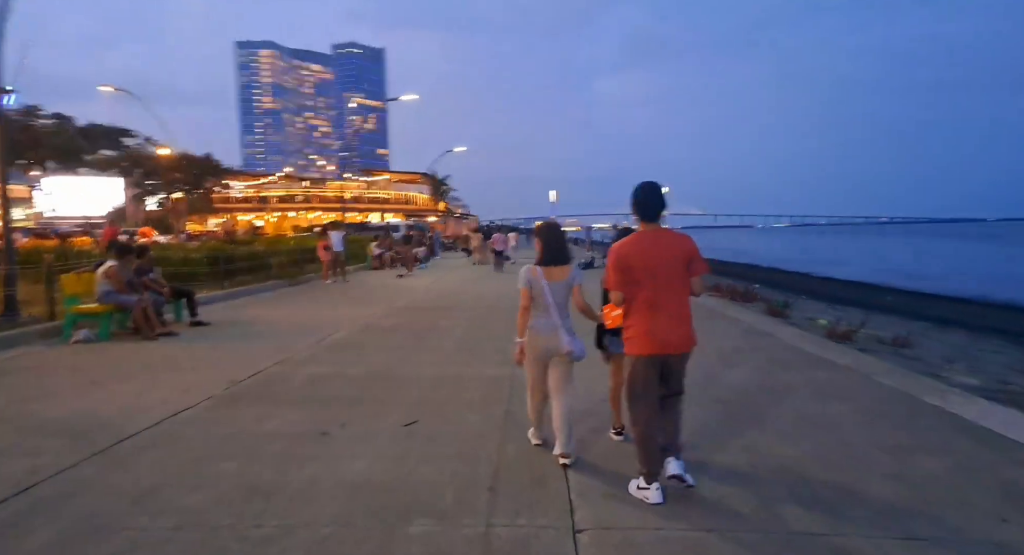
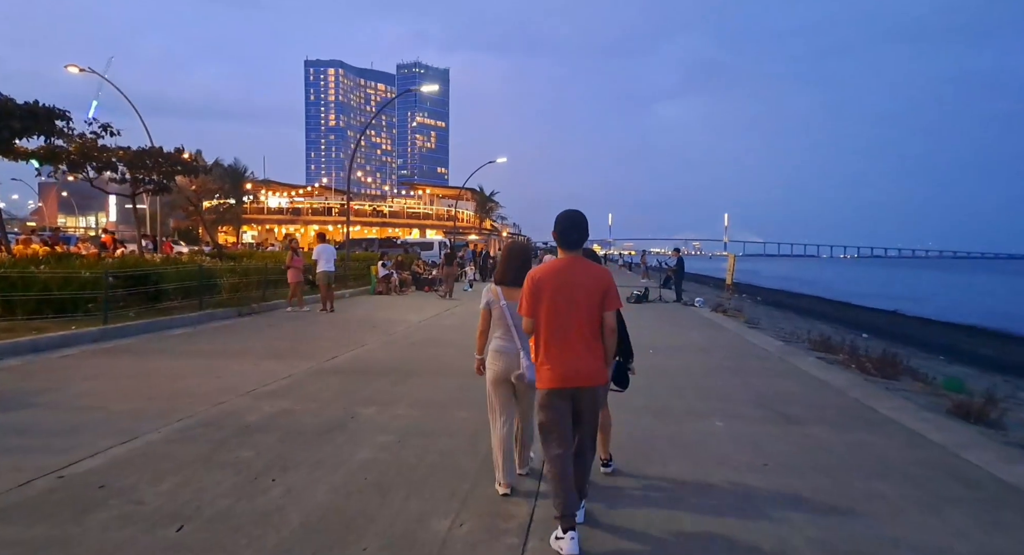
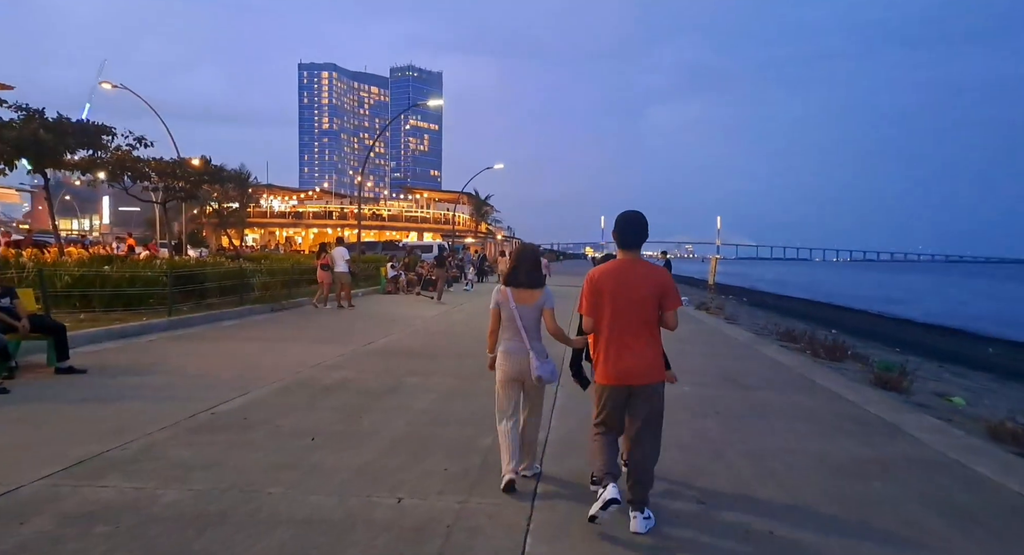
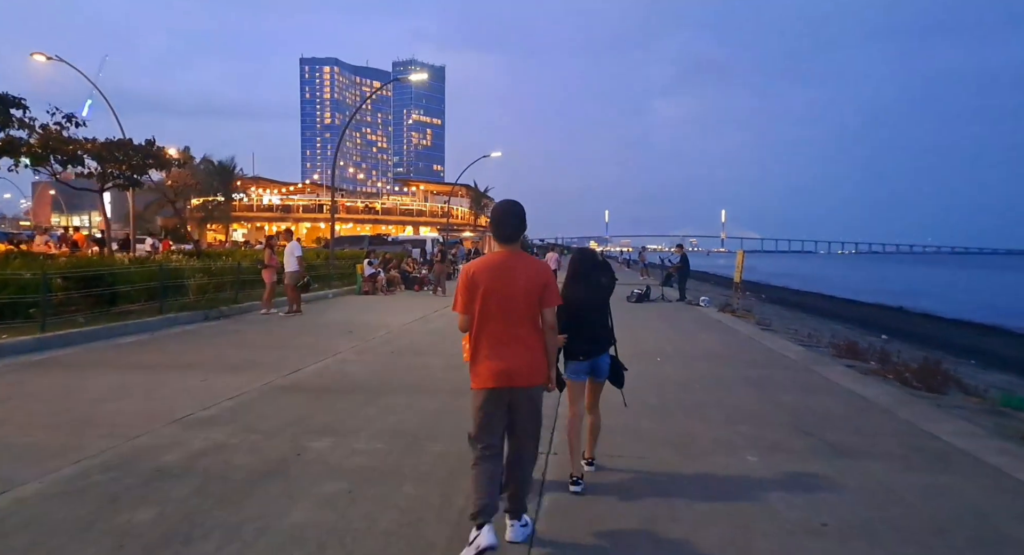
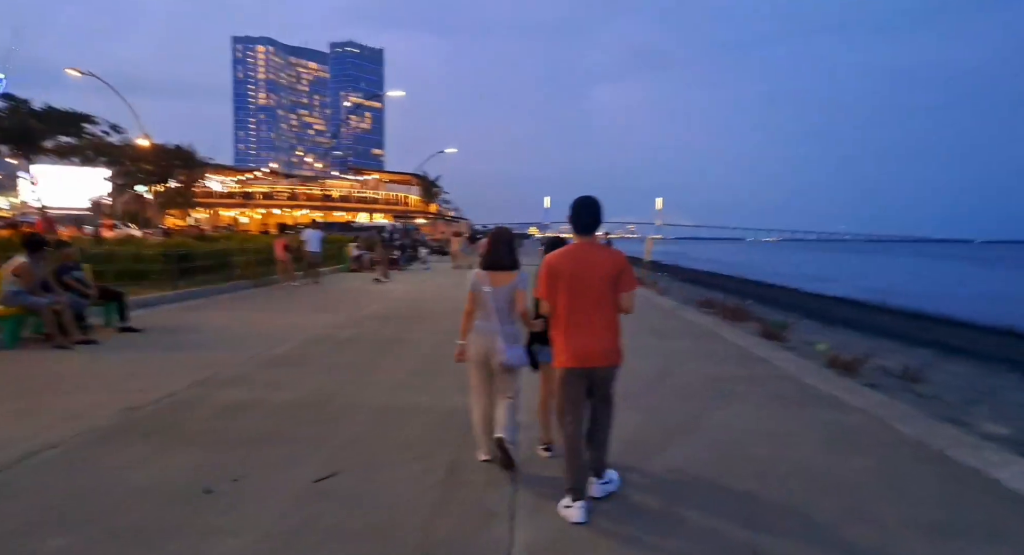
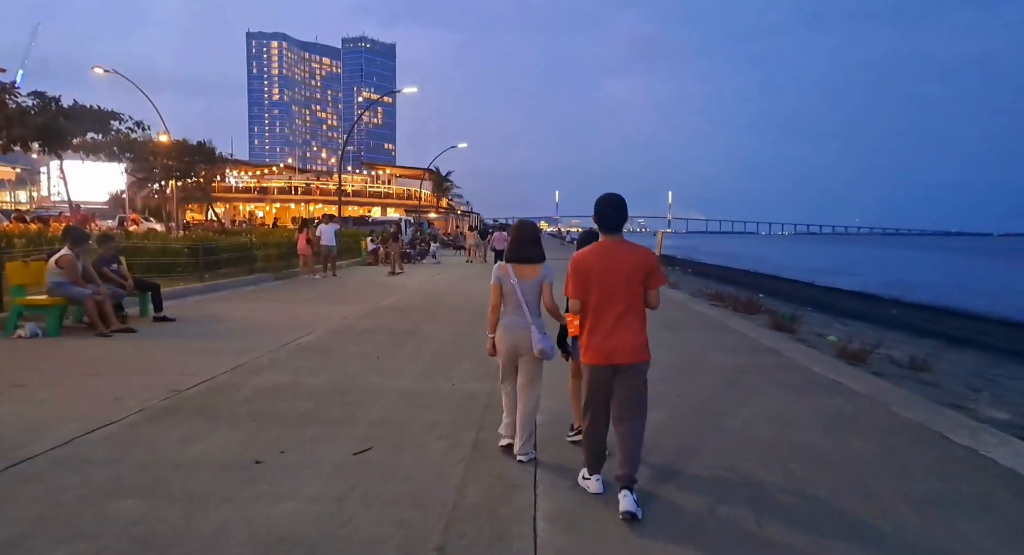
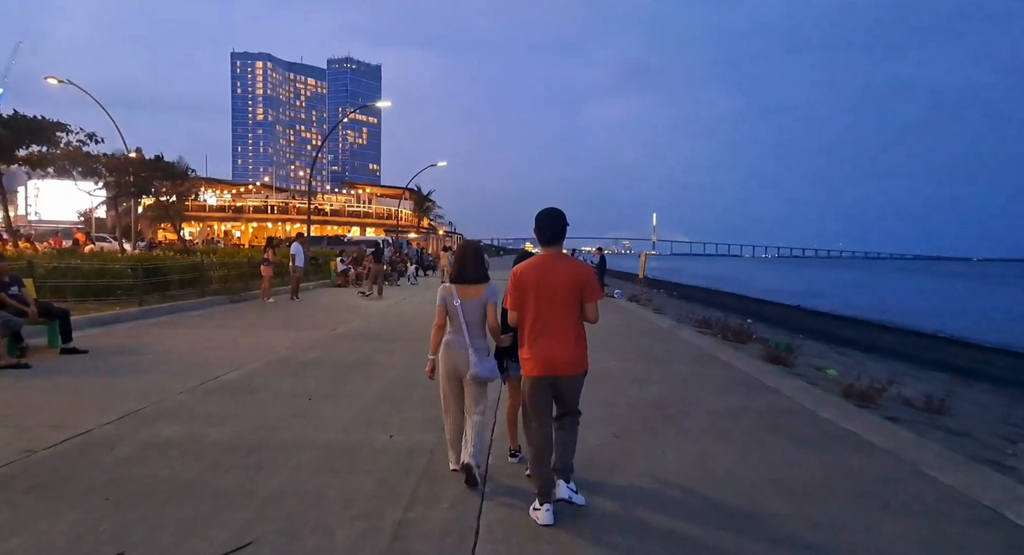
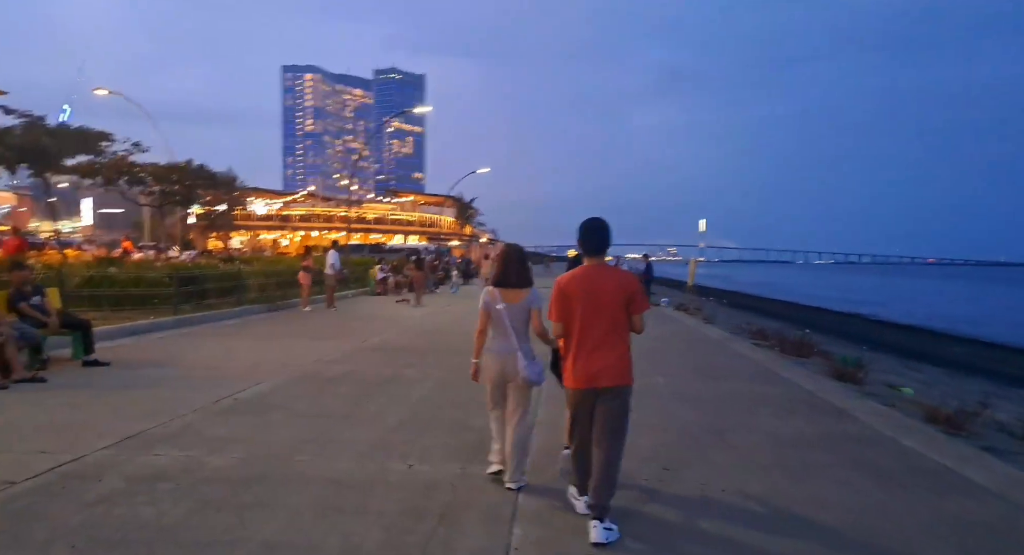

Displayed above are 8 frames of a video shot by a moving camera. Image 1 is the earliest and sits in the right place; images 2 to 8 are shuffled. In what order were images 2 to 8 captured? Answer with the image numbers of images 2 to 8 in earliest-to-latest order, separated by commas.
6, 5, 7, 8, 3, 2, 4
